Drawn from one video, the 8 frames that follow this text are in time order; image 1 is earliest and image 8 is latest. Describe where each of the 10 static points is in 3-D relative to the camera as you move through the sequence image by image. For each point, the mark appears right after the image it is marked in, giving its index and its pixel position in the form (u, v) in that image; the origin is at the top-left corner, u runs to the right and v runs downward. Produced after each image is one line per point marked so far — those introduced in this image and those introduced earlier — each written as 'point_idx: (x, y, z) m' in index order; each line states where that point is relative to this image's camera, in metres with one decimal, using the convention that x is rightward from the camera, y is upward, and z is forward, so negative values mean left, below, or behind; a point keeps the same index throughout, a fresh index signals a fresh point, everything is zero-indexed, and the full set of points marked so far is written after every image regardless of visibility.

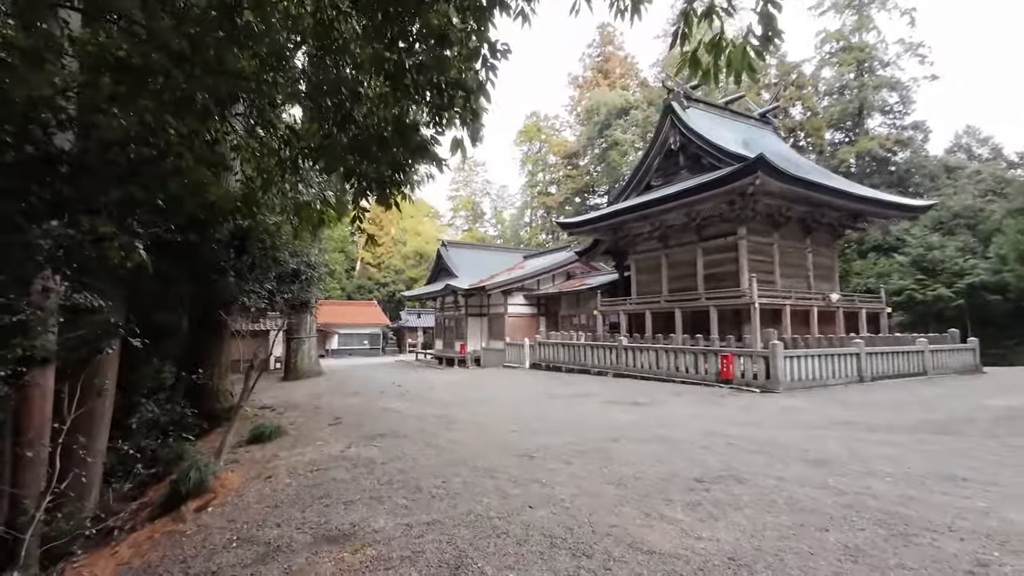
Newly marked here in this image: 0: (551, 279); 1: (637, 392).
0: (+1.4, +0.3, +18.3) m
1: (+2.0, -1.7, +8.0) m
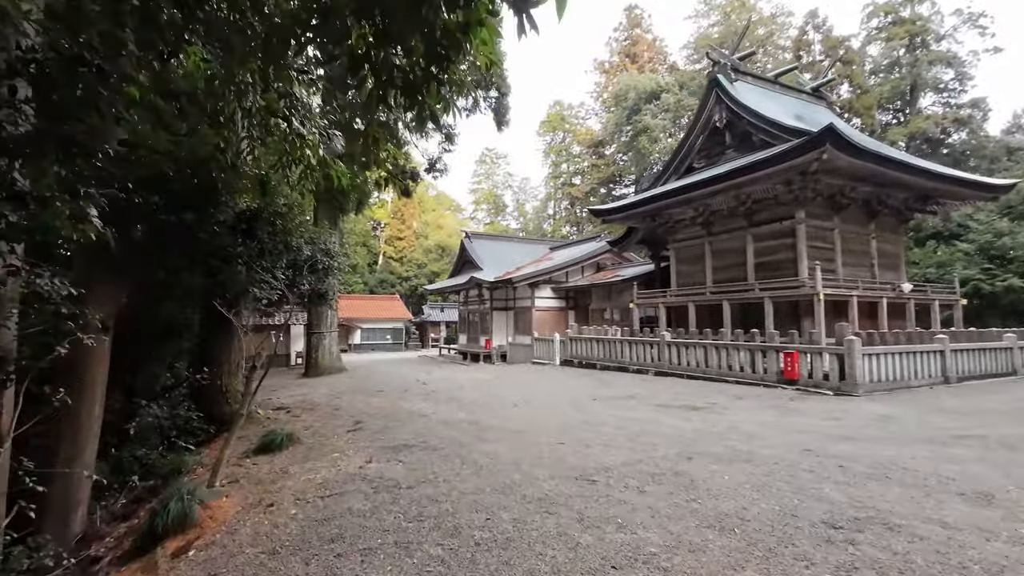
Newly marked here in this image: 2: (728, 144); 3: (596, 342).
0: (+2.4, +0.6, +17.4) m
1: (+2.6, -1.6, +7.1) m
2: (+4.9, +3.3, +11.2) m
3: (+2.1, -1.3, +12.0) m
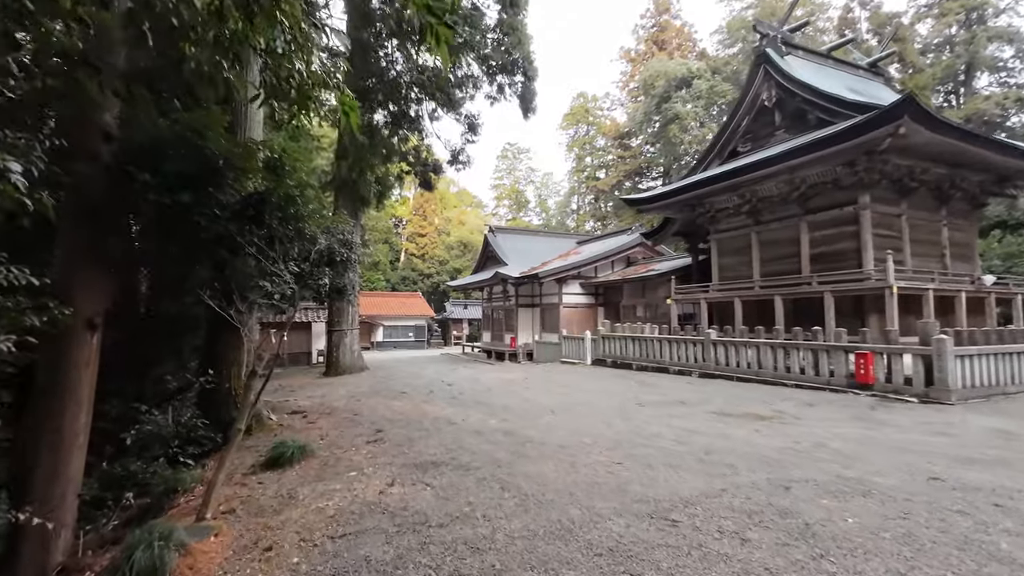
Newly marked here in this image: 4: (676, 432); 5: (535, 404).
0: (+3.3, +0.8, +16.5) m
1: (+3.0, -1.5, +6.3) m
2: (+5.6, +3.4, +10.2) m
3: (+2.7, -1.2, +11.2) m
4: (+1.6, -1.4, +4.7) m
5: (+0.3, -1.6, +6.6) m
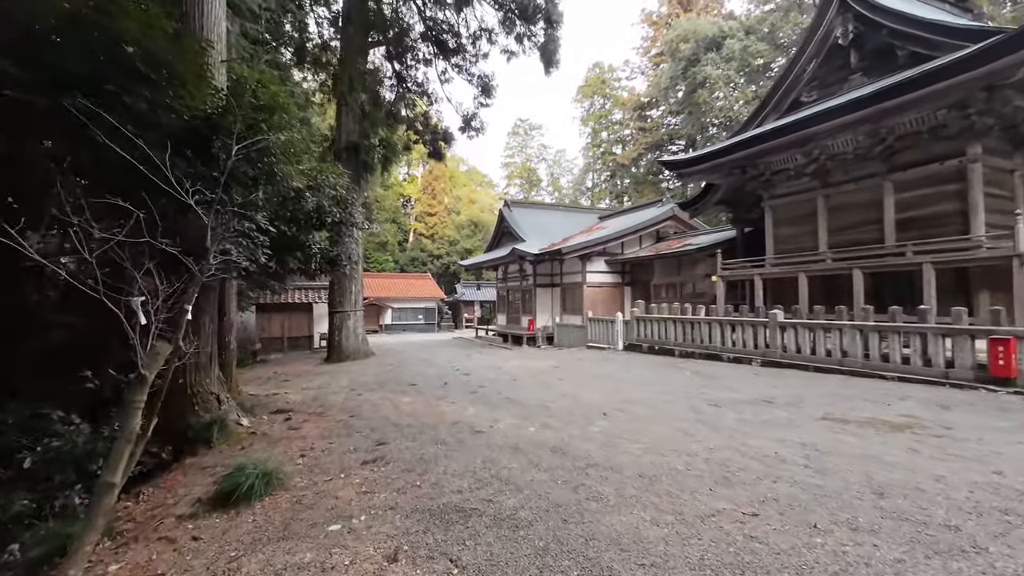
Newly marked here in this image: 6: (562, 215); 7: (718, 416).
0: (+3.9, +1.4, +15.0) m
1: (+3.4, -1.1, +4.9) m
2: (+6.0, +3.9, +8.6) m
3: (+3.2, -0.7, +9.8) m
4: (+2.0, -1.1, +3.4) m
5: (+0.7, -1.2, +5.2) m
6: (+2.0, +2.9, +19.3) m
7: (+1.9, -1.2, +4.5) m
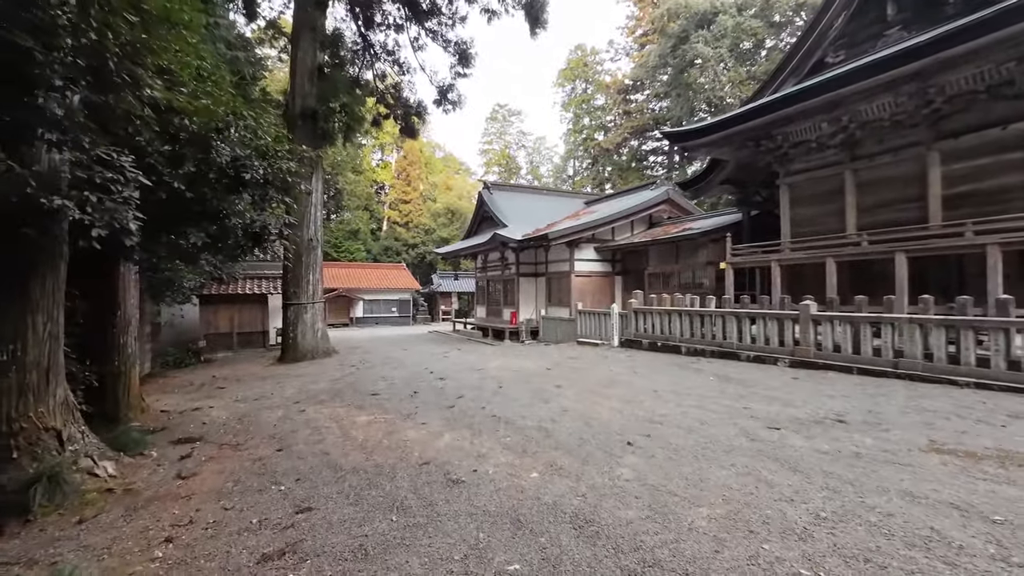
0: (+3.3, +1.7, +13.8) m
1: (+3.3, -1.0, +3.7) m
2: (+5.8, +4.1, +7.4) m
3: (+2.9, -0.5, +8.6) m
4: (+2.0, -1.0, +2.1) m
5: (+0.6, -1.1, +3.9) m
6: (+1.3, +3.3, +18.0) m
7: (+1.9, -1.1, +3.3) m
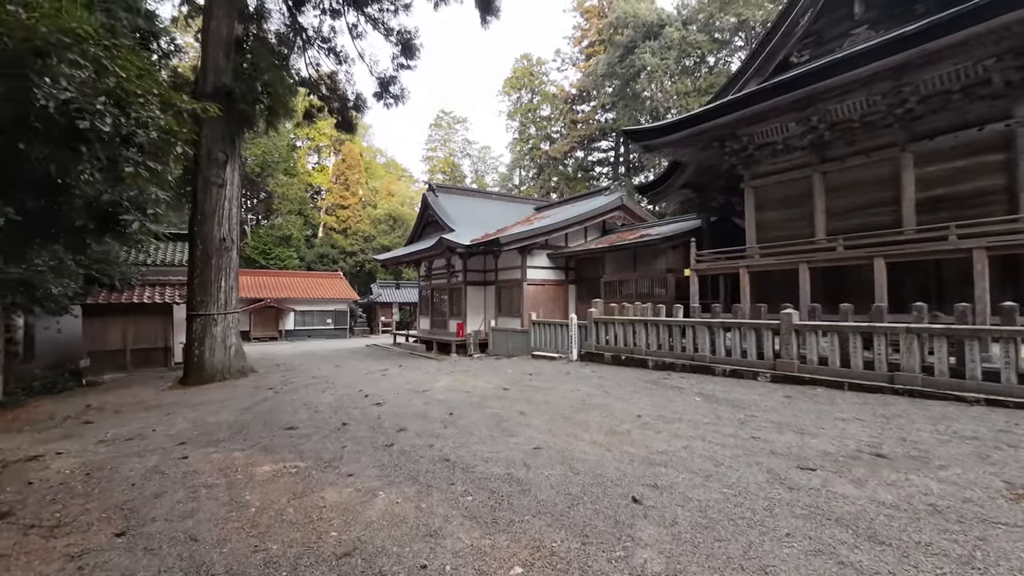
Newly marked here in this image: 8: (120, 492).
0: (+1.9, +1.5, +13.2) m
1: (+3.1, -1.0, +3.1) m
2: (+5.1, +4.0, +7.2) m
3: (+2.1, -0.6, +7.9) m
4: (+1.9, -1.0, +1.3) m
5: (+0.4, -1.1, +2.9) m
6: (-0.6, +2.9, +17.1) m
7: (+1.7, -1.1, +2.5) m
8: (-2.4, -1.2, +3.0) m
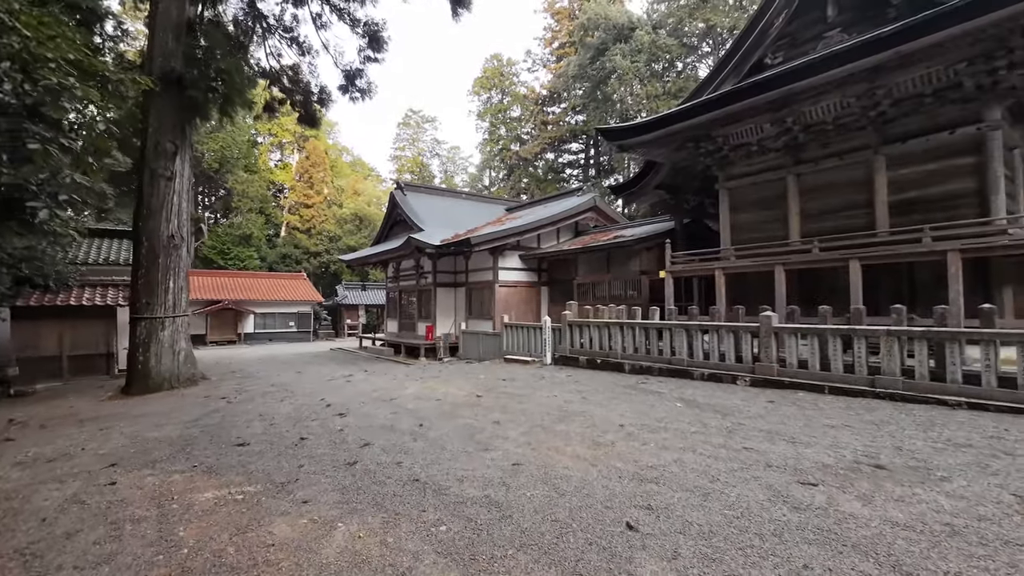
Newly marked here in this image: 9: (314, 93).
0: (+1.2, +1.4, +13.0) m
1: (+3.0, -1.0, +3.0) m
2: (+4.7, +3.9, +7.2) m
3: (+1.7, -0.7, +7.7) m
4: (+1.9, -1.0, +1.1) m
5: (+0.3, -1.1, +2.6) m
6: (-1.6, +2.9, +16.7) m
7: (+1.6, -1.1, +2.3) m
8: (-2.5, -1.2, +2.5) m
9: (-4.6, +4.6, +11.4) m
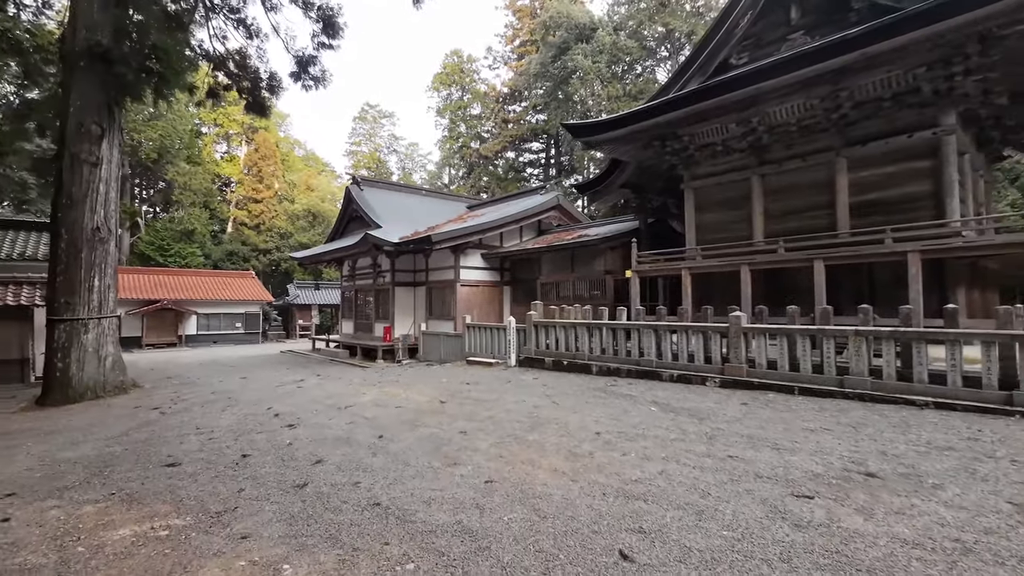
0: (+0.2, +1.5, +12.7) m
1: (+2.8, -1.0, +2.9) m
2: (+4.2, +3.9, +7.3) m
3: (+1.2, -0.7, +7.5) m
4: (+1.9, -1.0, +1.0) m
5: (+0.2, -1.1, +2.4) m
6: (-2.9, +2.9, +16.3) m
7: (+1.5, -1.1, +2.1) m
8: (-2.6, -1.2, +2.0) m
9: (-5.5, +4.6, +10.7) m
